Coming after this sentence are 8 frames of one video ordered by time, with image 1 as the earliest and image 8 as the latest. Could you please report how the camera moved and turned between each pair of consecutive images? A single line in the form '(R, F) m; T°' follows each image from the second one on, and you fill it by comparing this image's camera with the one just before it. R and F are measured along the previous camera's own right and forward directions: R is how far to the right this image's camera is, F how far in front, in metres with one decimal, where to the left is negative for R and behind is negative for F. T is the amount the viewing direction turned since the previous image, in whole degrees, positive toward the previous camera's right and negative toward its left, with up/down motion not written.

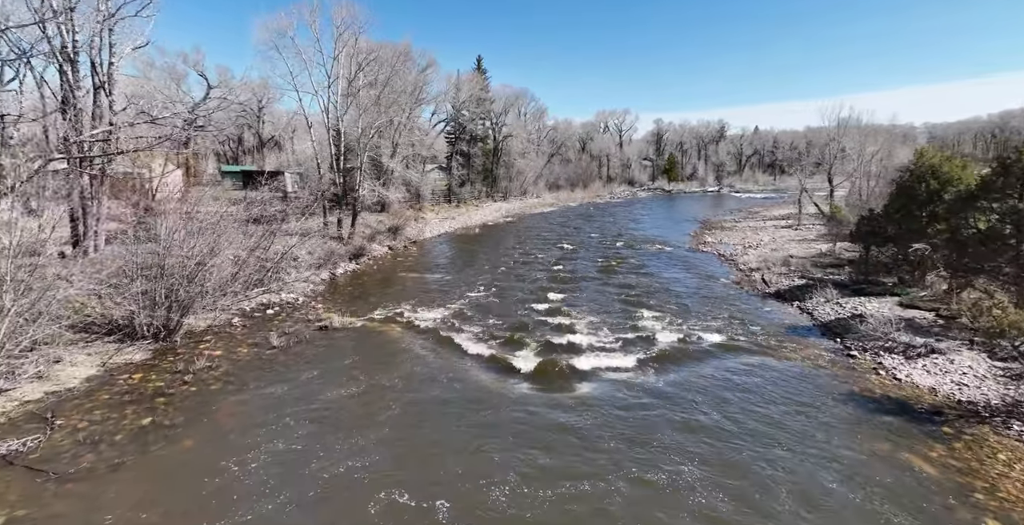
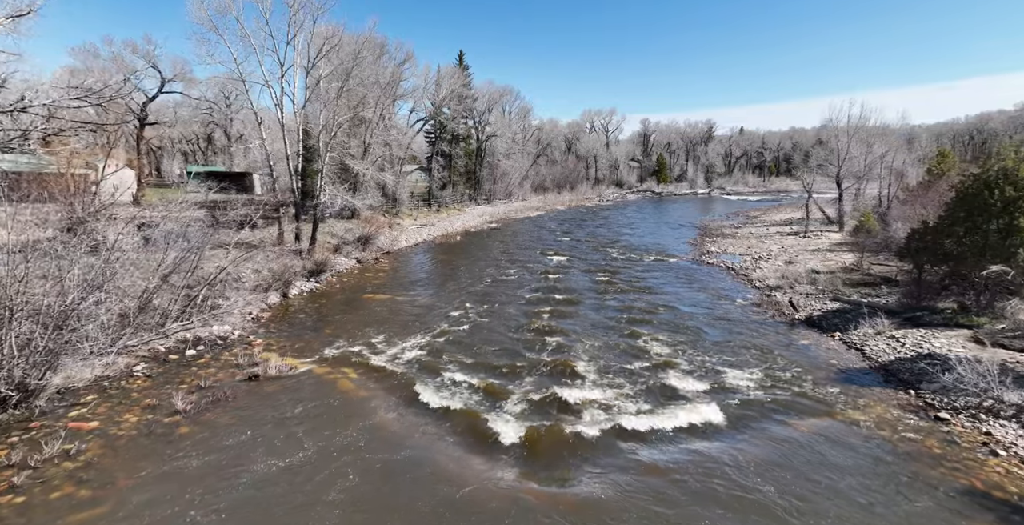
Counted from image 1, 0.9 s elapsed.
(0.0, +2.6) m; +2°
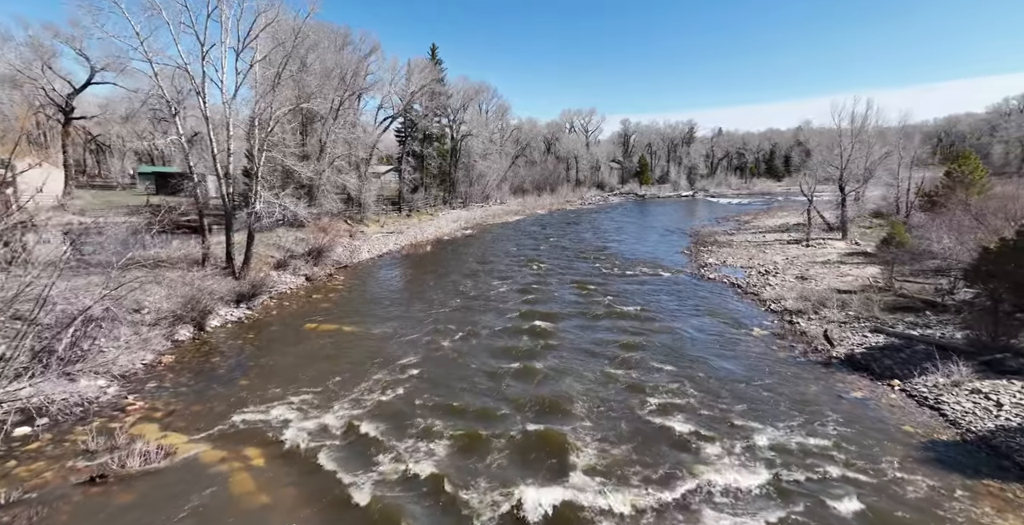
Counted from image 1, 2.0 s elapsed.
(+0.2, +2.8) m; +2°
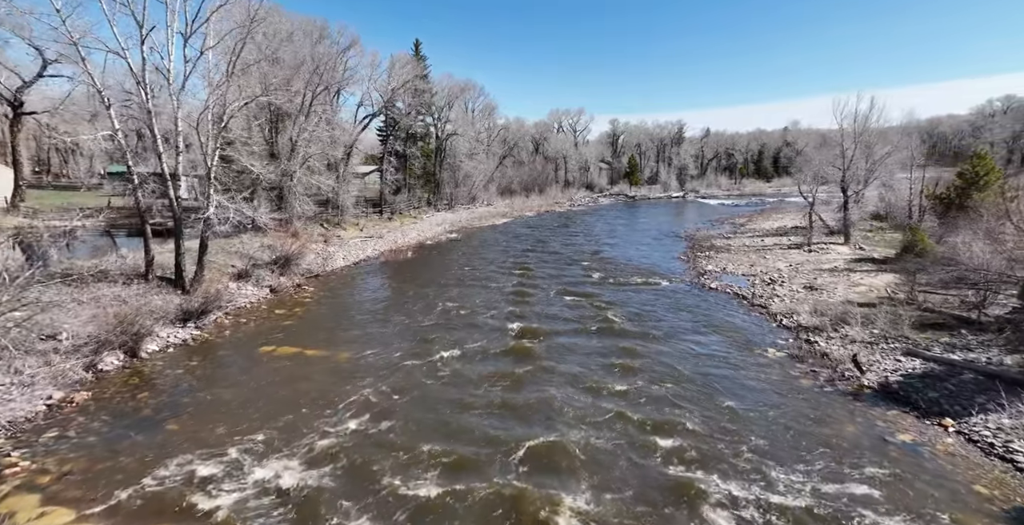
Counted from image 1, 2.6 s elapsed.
(+0.1, +1.6) m; +1°
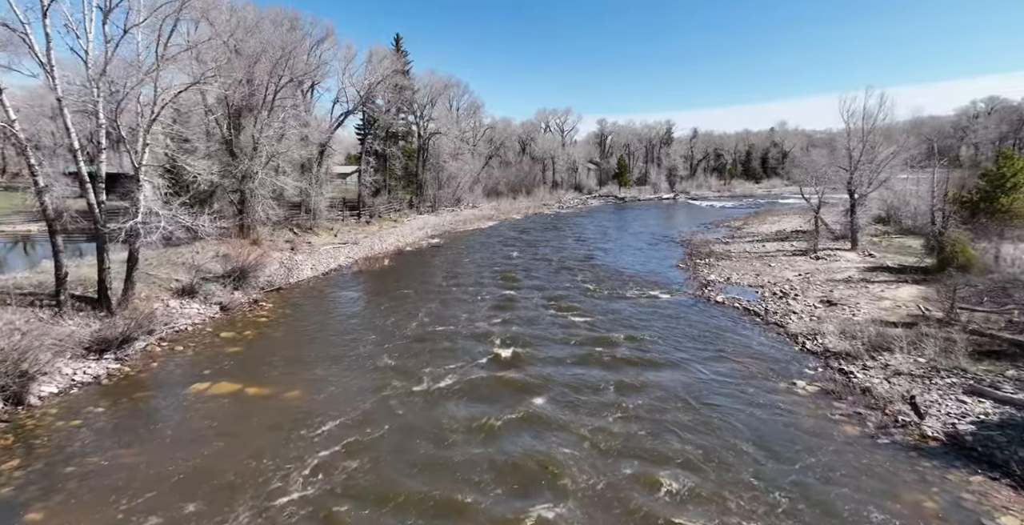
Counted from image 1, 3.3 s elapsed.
(+0.1, +1.9) m; +1°
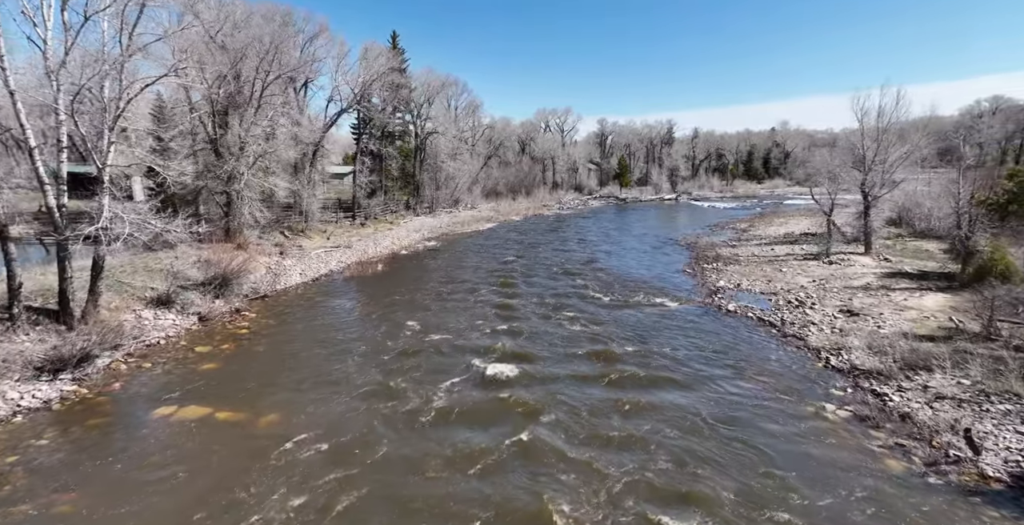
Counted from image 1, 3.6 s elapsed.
(0.0, +1.0) m; 0°
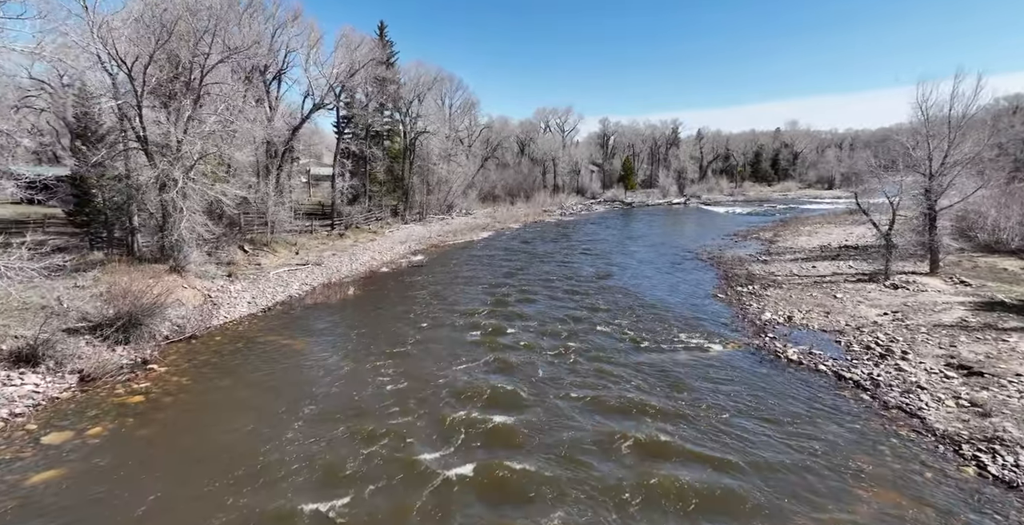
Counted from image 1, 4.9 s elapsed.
(+0.1, +3.8) m; 0°
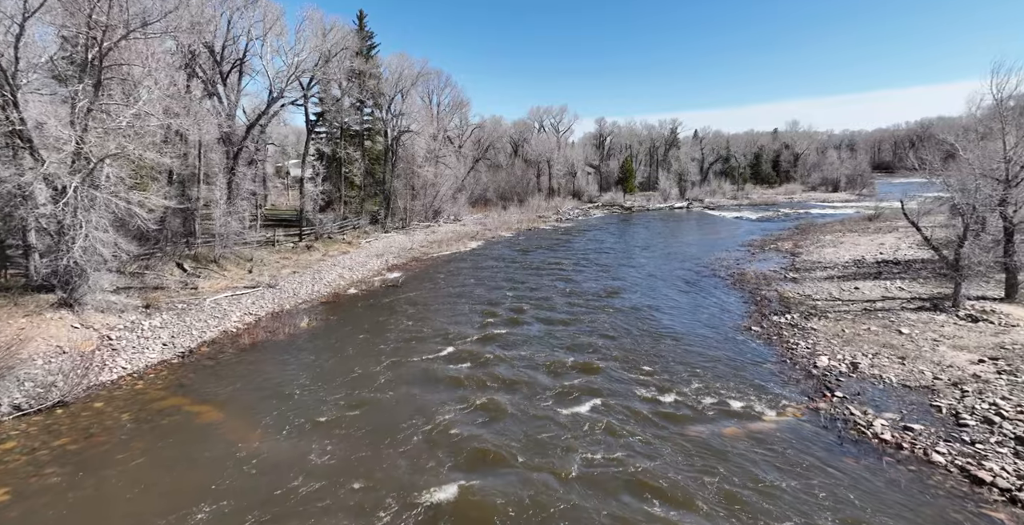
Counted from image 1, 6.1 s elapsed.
(+0.2, +3.5) m; +1°
